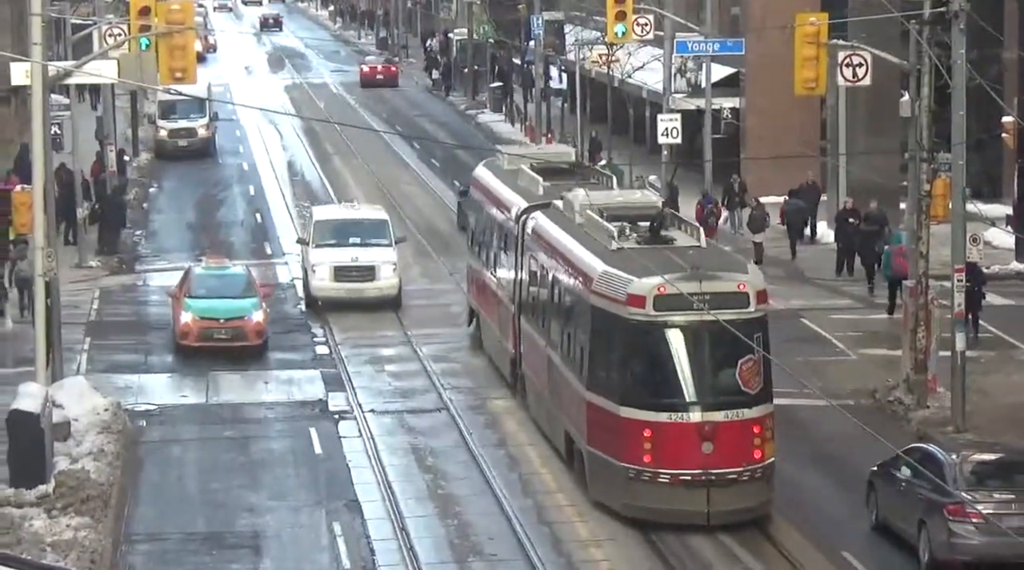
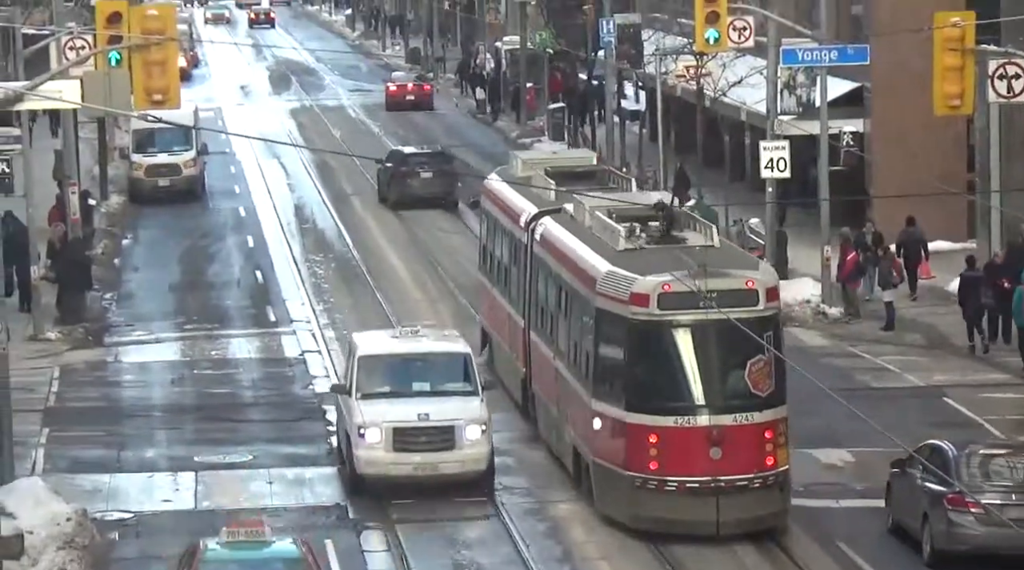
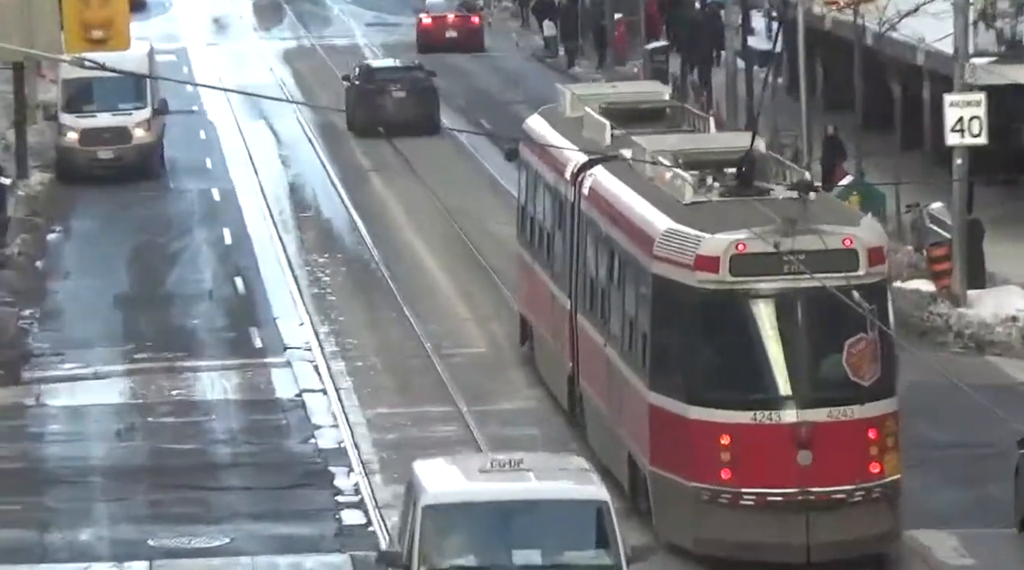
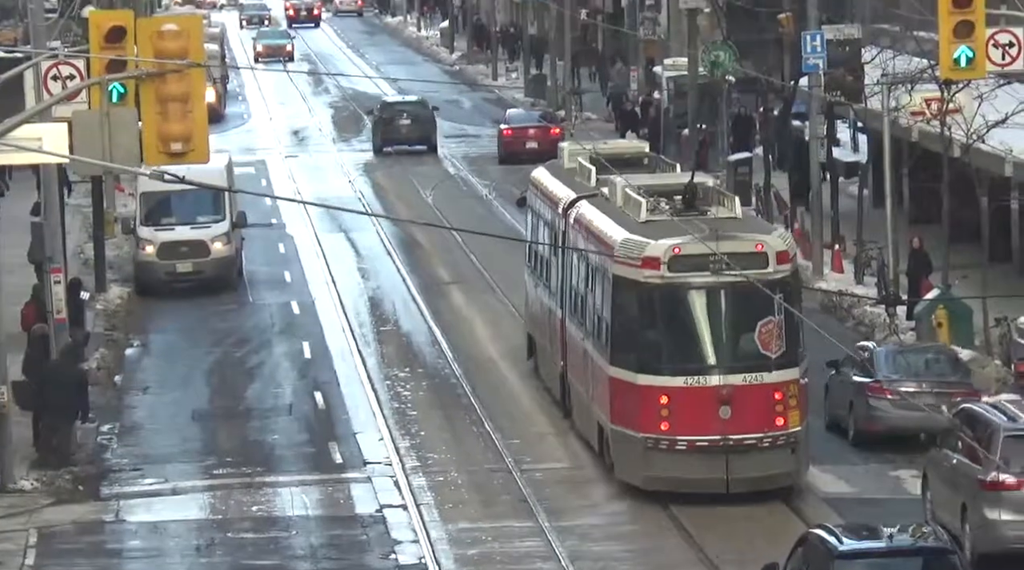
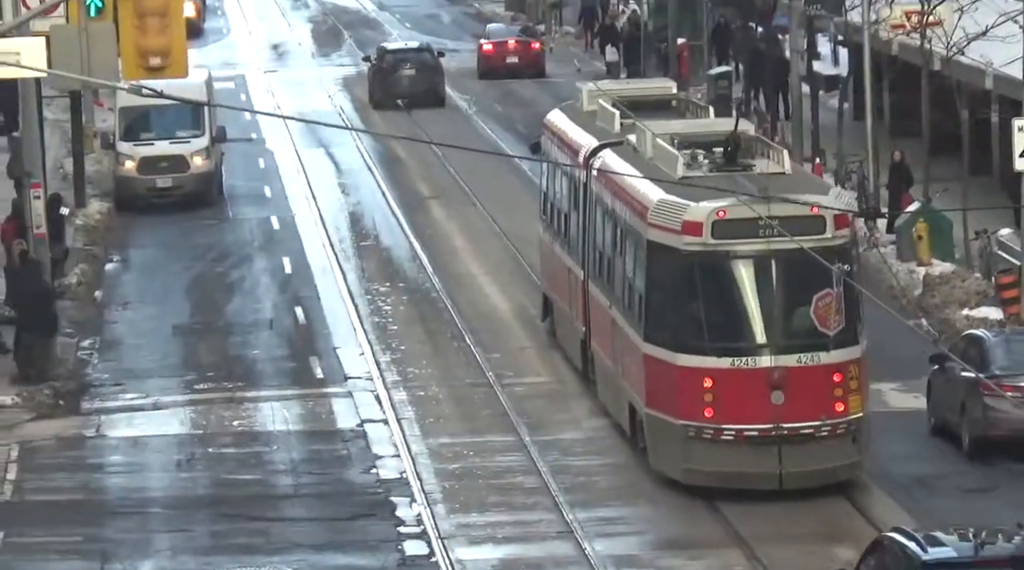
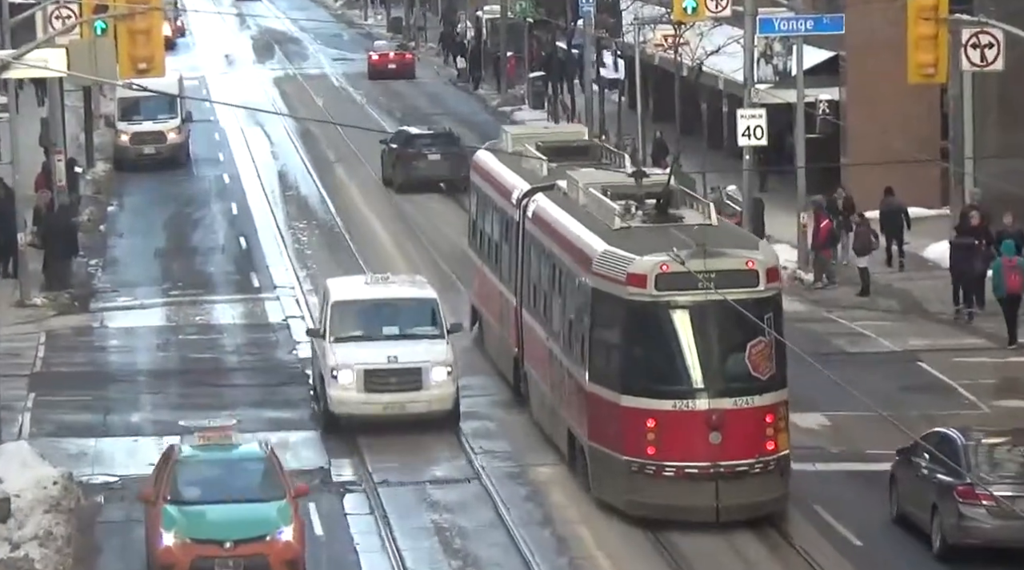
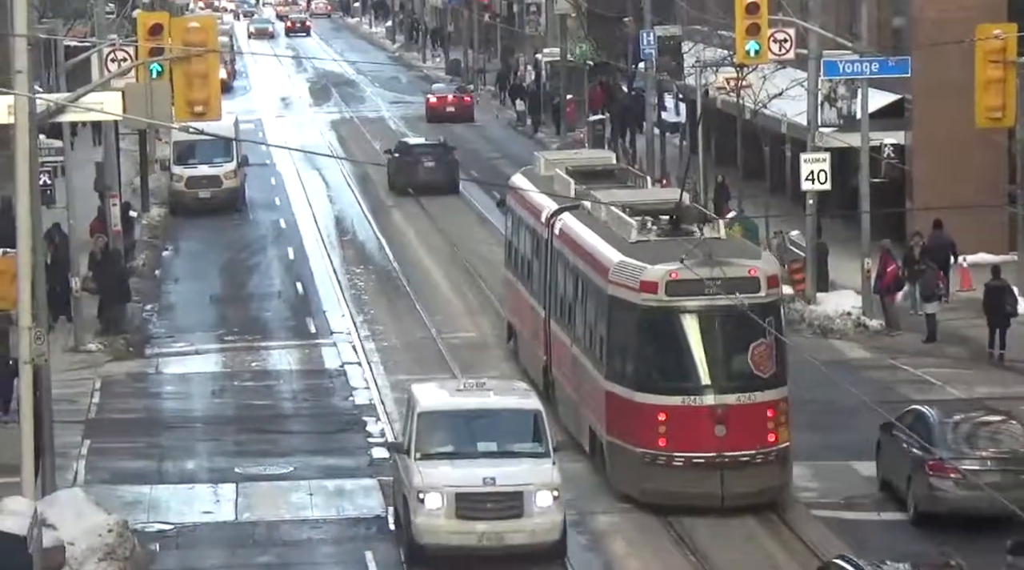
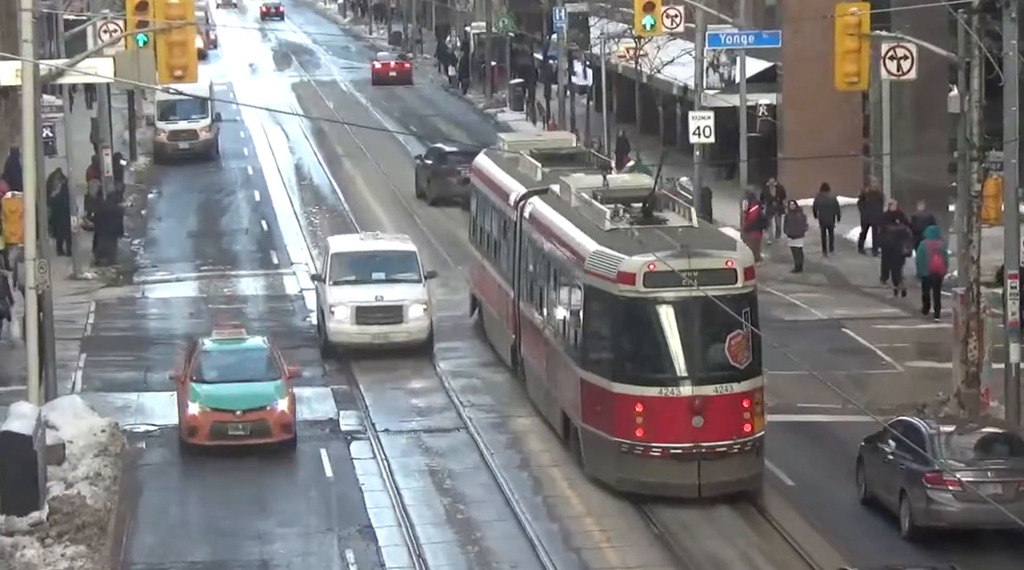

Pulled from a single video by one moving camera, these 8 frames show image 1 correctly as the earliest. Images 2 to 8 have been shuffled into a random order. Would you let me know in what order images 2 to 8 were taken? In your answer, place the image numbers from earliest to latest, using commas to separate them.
8, 6, 2, 7, 3, 5, 4
